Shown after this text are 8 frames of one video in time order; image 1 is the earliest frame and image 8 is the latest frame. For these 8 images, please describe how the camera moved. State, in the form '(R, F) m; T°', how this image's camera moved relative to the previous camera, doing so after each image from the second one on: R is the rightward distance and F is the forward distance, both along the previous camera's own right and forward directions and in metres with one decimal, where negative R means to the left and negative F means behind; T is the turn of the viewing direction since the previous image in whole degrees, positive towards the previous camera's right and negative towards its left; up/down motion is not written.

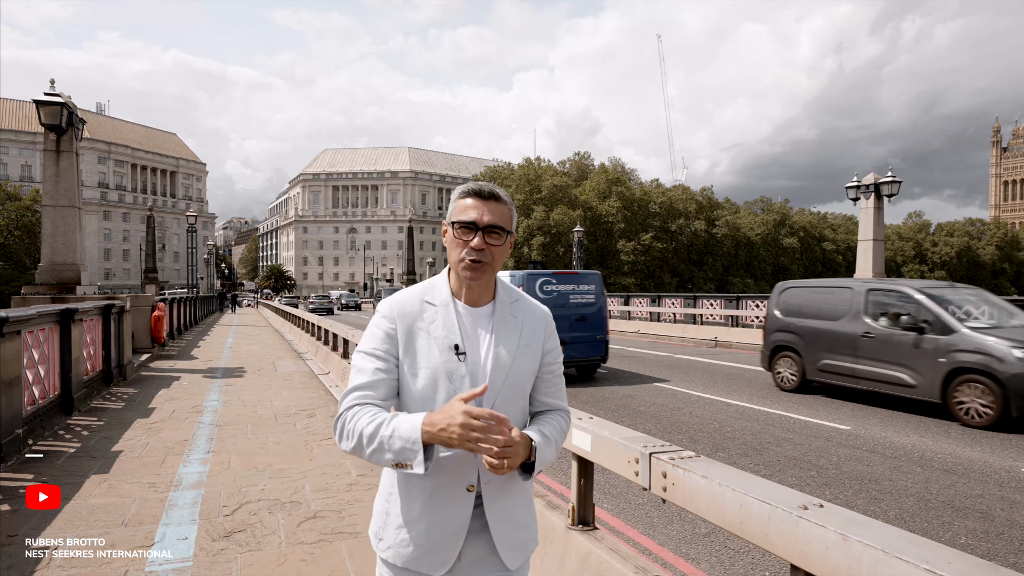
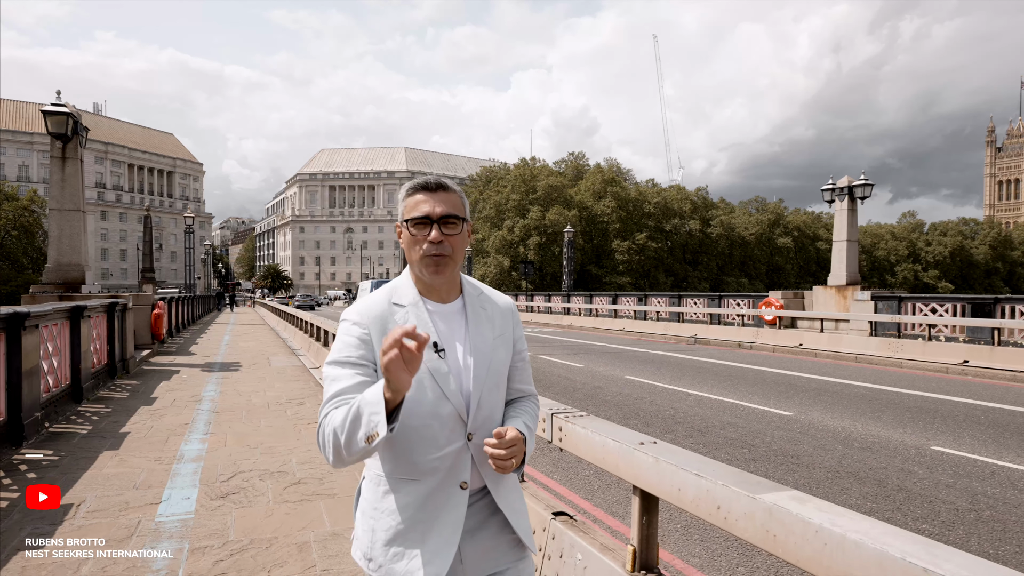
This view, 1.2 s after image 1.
(+0.3, -0.7) m; 0°
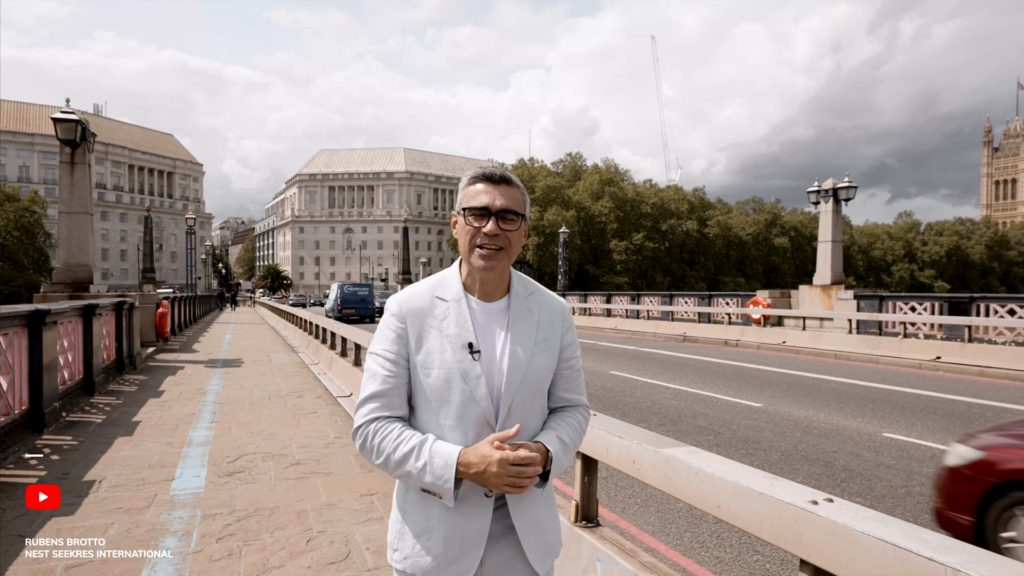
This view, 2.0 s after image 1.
(+0.2, -0.5) m; 0°
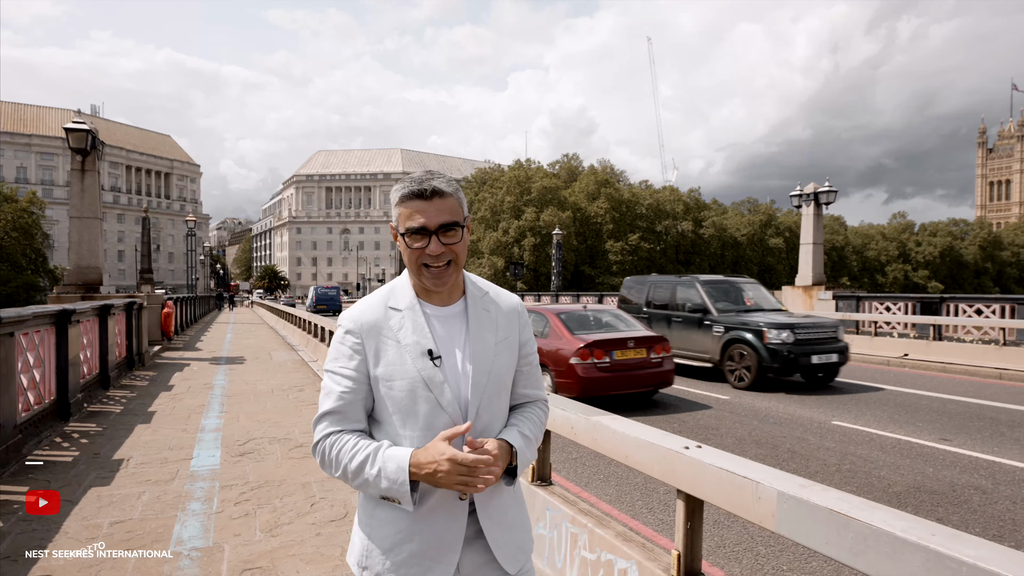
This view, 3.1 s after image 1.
(+0.2, -0.7) m; 0°
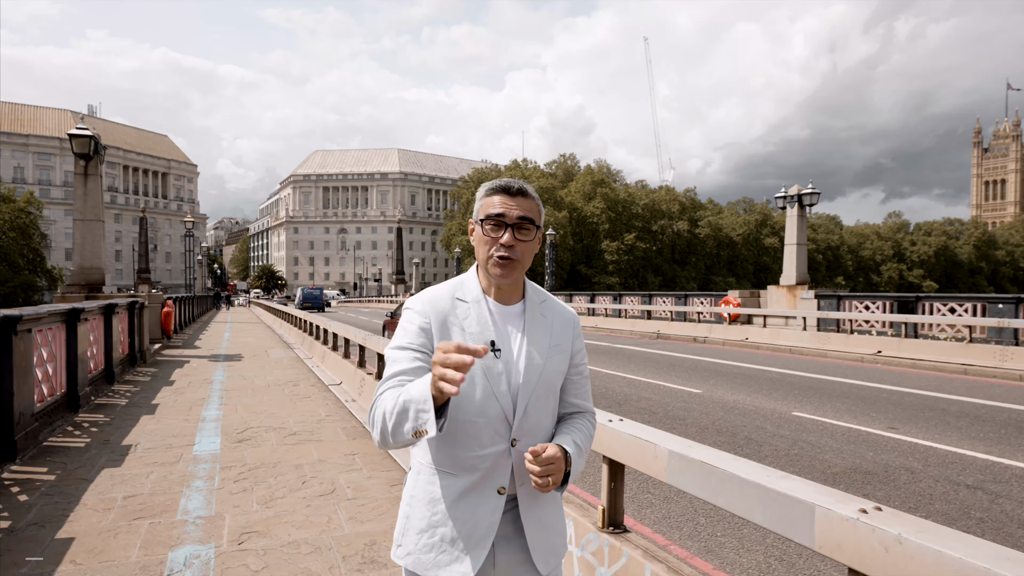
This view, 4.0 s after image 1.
(+0.2, -0.5) m; 0°
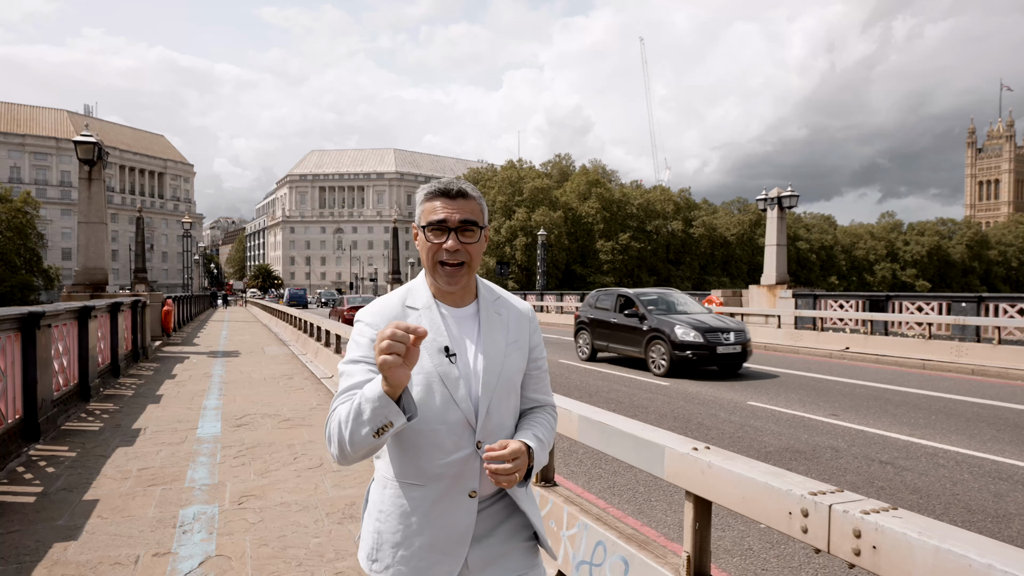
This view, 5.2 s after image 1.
(+0.3, -0.7) m; 0°
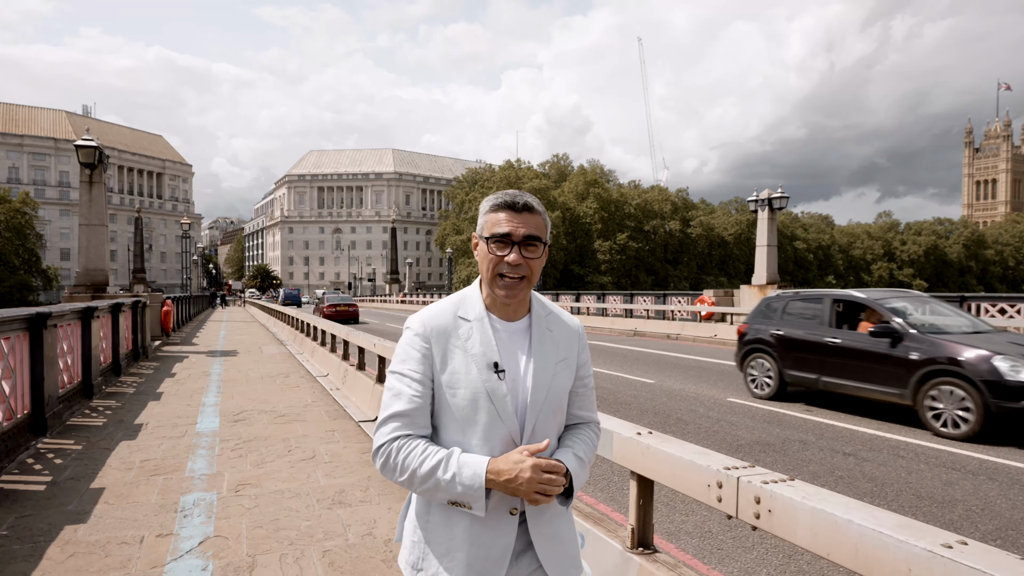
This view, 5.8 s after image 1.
(+0.2, -0.3) m; 0°
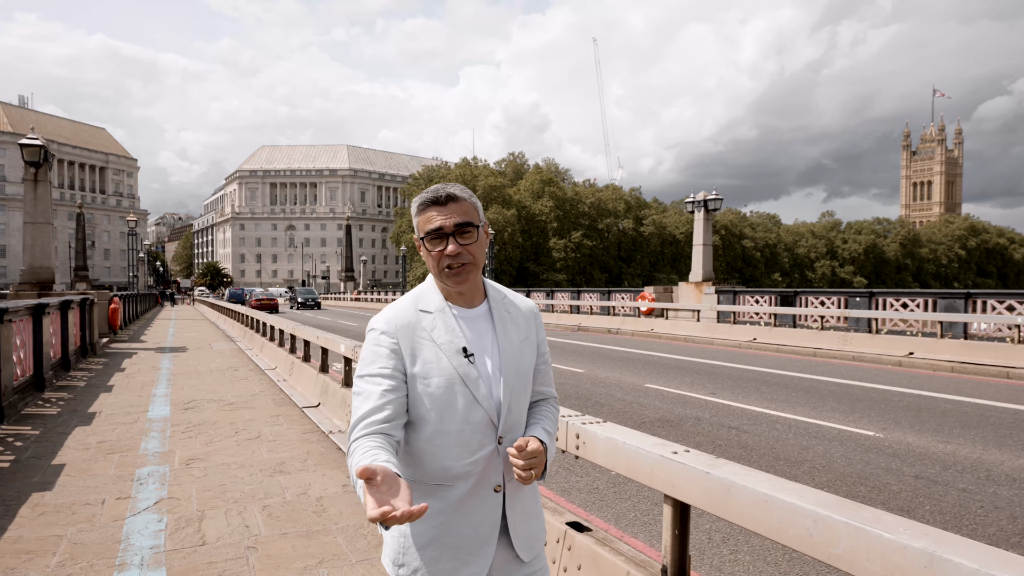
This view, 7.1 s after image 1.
(+0.3, -0.8) m; +4°
